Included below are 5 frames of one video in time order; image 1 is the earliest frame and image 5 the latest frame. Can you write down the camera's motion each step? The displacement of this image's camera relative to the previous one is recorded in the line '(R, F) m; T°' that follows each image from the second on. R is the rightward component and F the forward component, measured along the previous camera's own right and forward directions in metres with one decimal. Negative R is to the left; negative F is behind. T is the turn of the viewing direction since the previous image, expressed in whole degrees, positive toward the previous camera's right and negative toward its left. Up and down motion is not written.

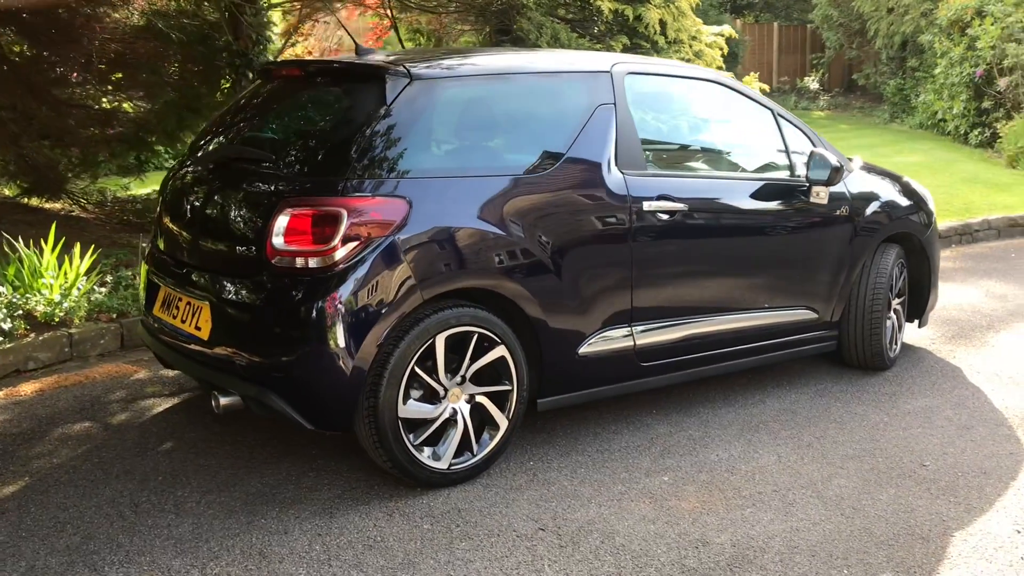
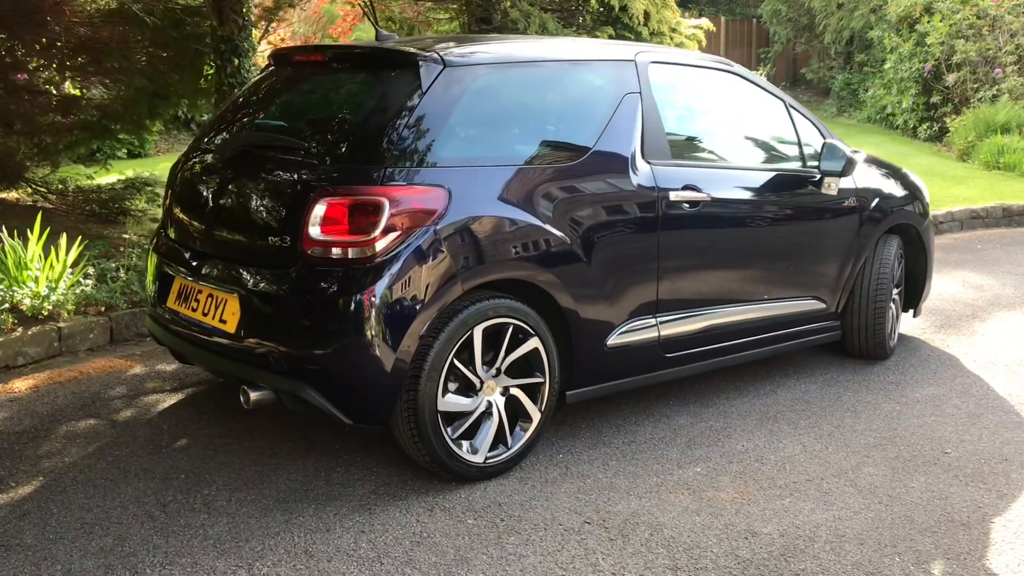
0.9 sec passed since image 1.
(-0.3, +0.1) m; +3°
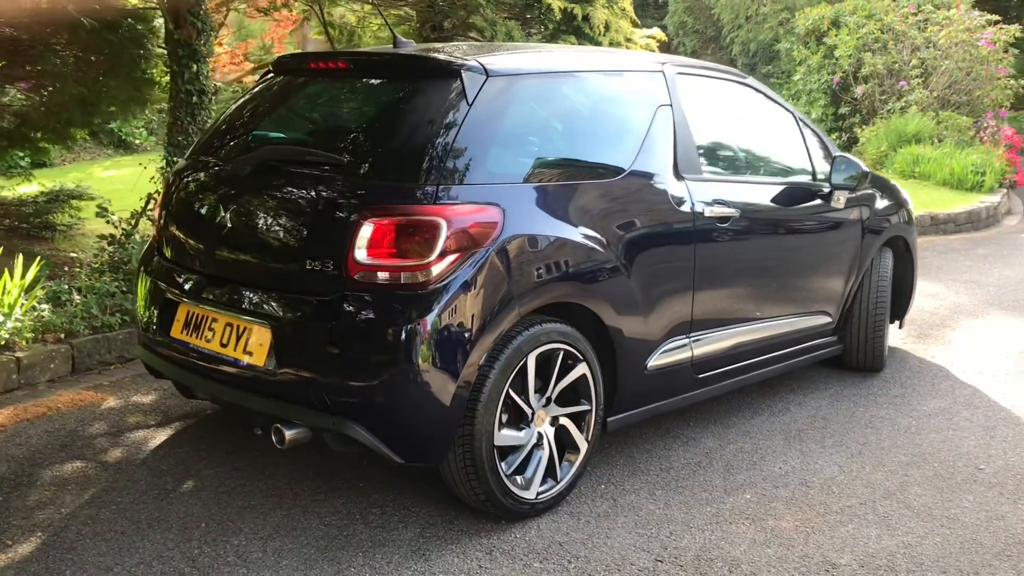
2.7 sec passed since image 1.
(-0.5, +0.2) m; +6°
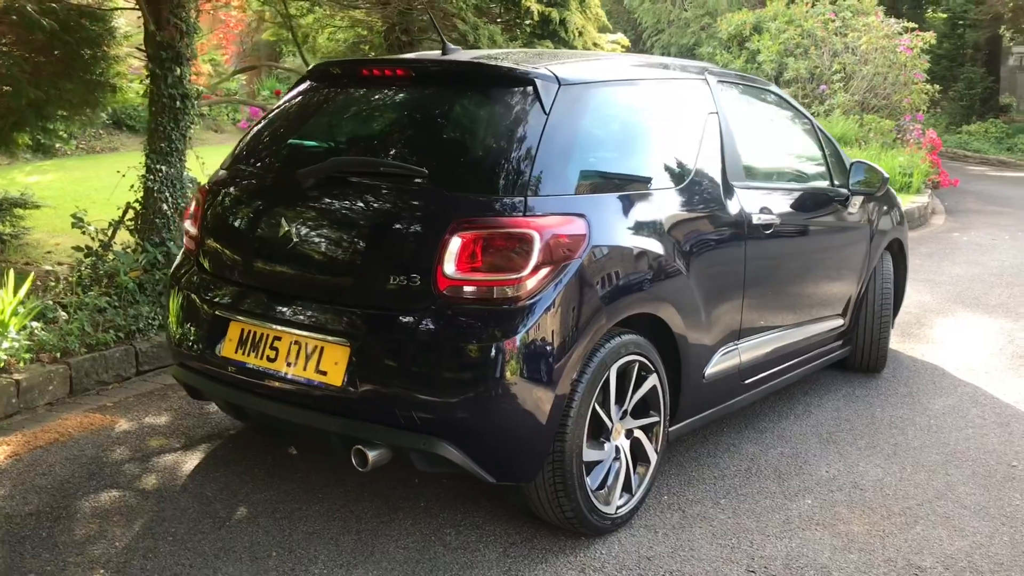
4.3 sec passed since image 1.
(-0.5, +0.1) m; +5°
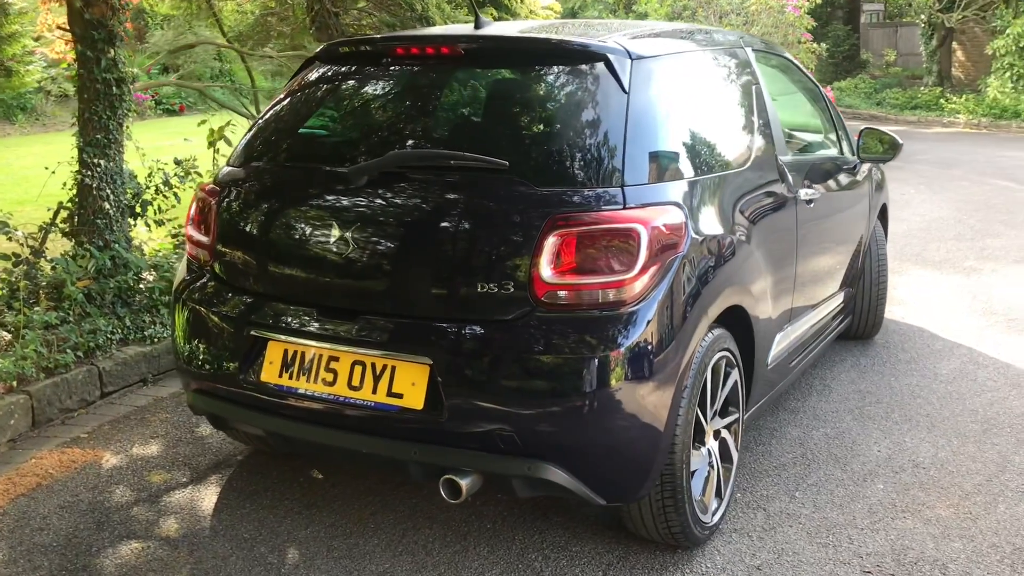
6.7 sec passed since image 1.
(-0.6, +0.3) m; +7°
